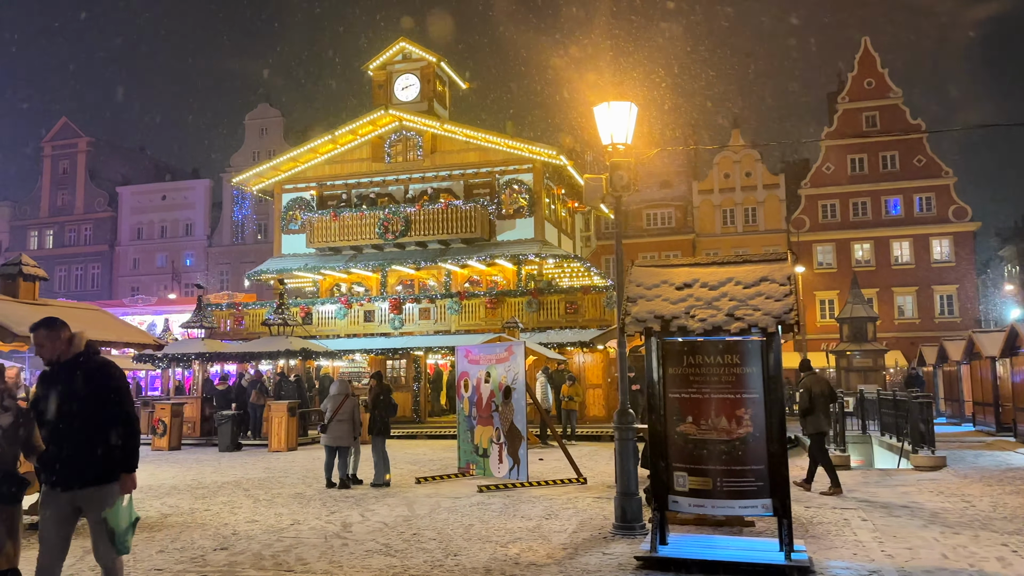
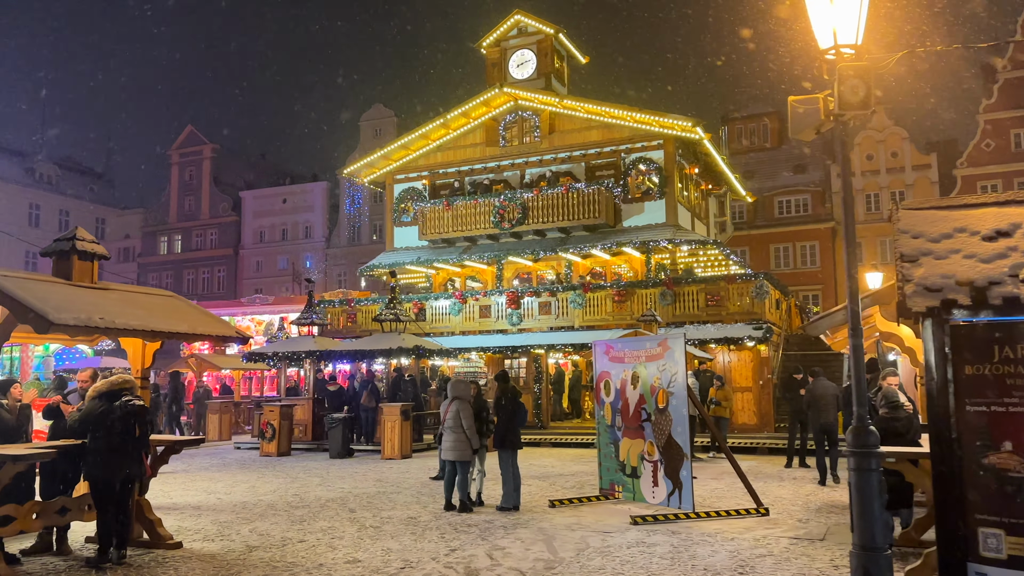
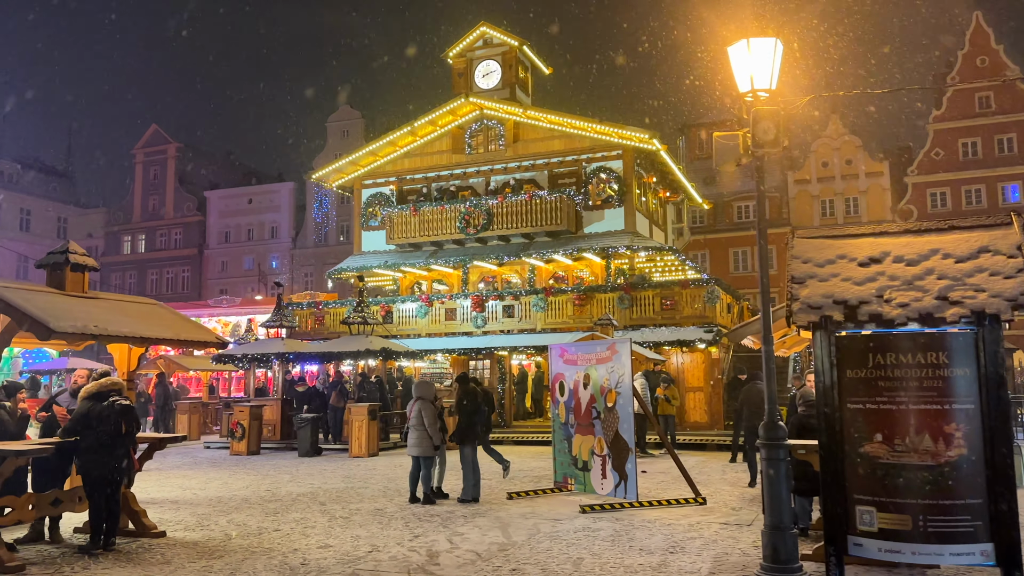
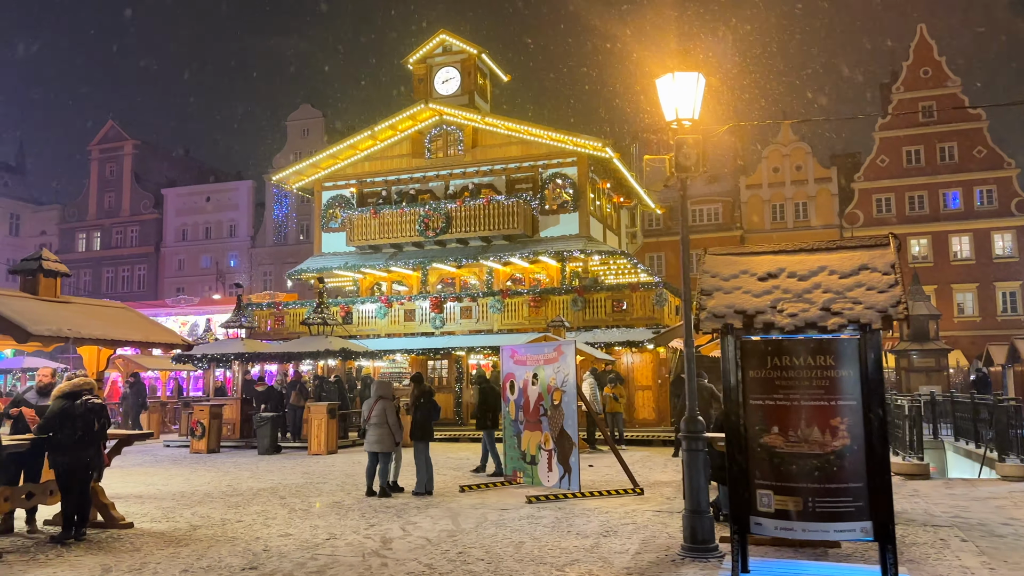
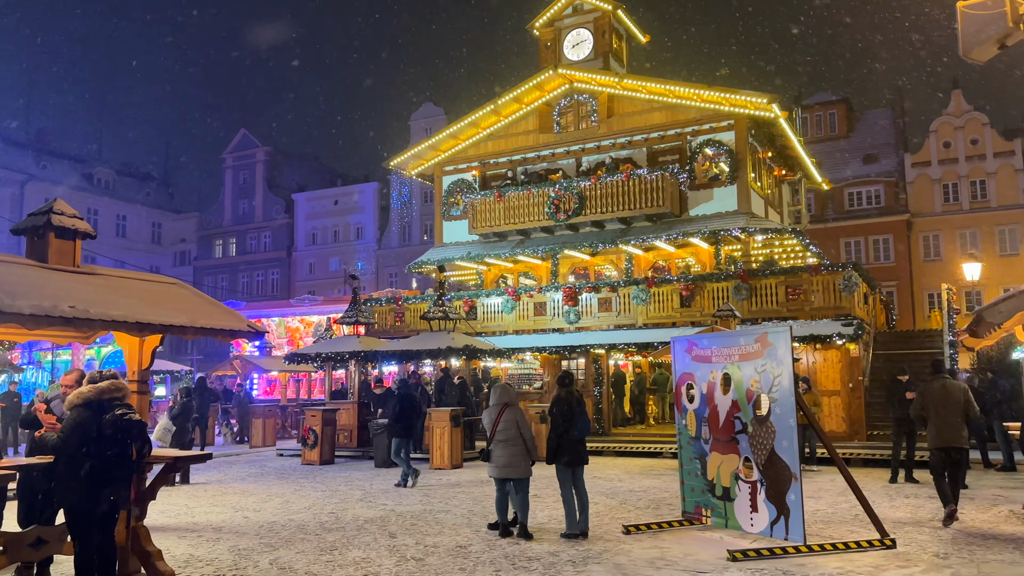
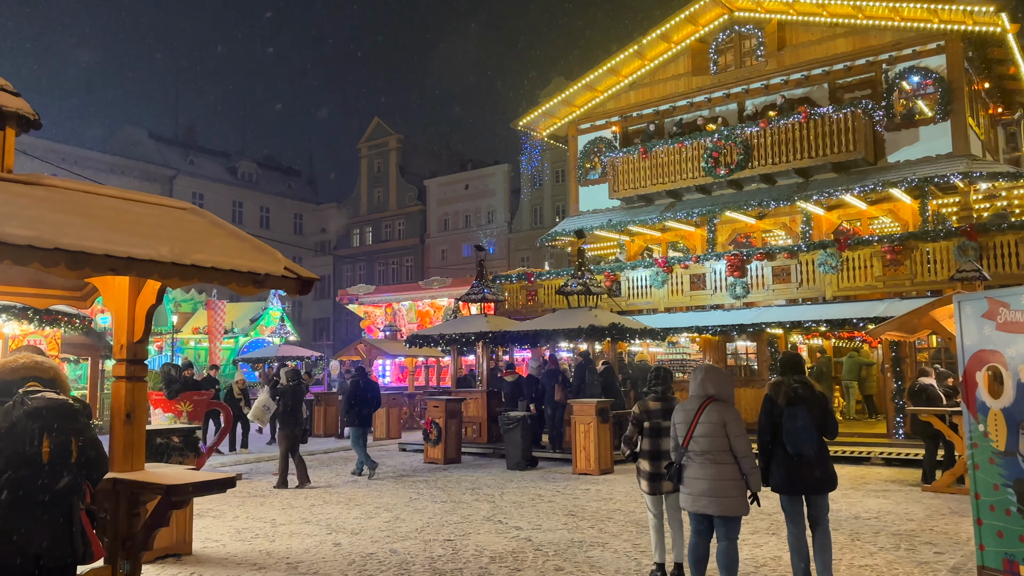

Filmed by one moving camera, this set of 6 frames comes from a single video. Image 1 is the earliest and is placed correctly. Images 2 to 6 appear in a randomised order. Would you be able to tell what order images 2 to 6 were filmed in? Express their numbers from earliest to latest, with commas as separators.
4, 3, 2, 5, 6
